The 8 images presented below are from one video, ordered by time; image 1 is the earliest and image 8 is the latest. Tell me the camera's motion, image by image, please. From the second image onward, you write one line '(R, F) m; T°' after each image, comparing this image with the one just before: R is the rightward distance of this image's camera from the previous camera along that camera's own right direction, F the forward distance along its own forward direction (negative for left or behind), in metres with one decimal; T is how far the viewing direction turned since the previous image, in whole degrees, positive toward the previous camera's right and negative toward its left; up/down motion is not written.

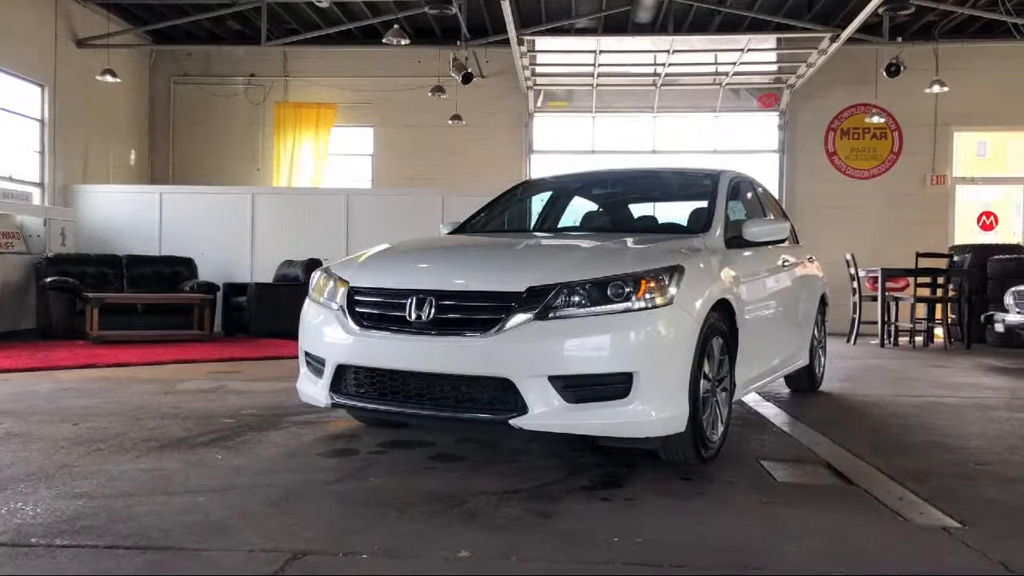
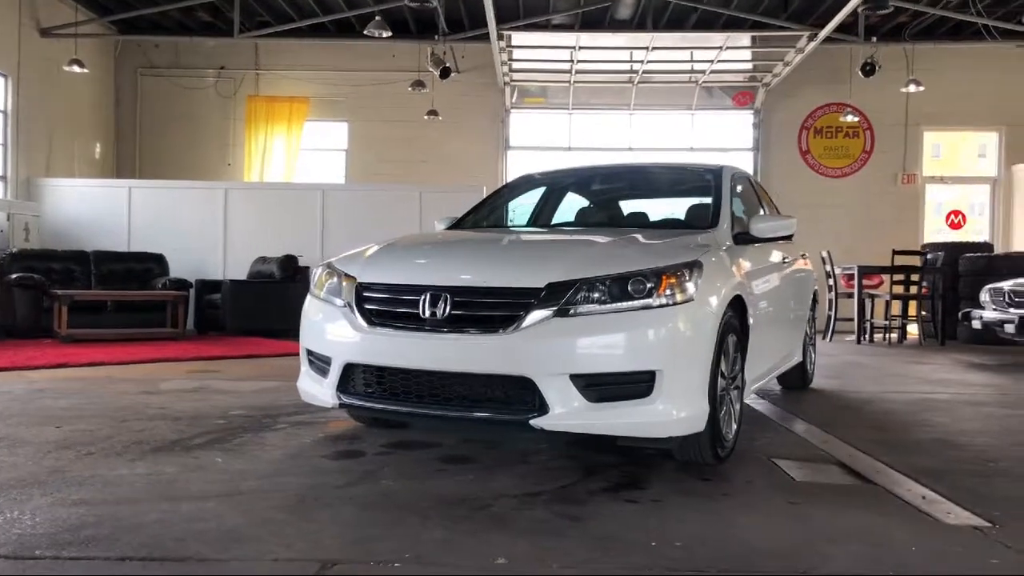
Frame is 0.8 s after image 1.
(-0.2, +0.1) m; +2°
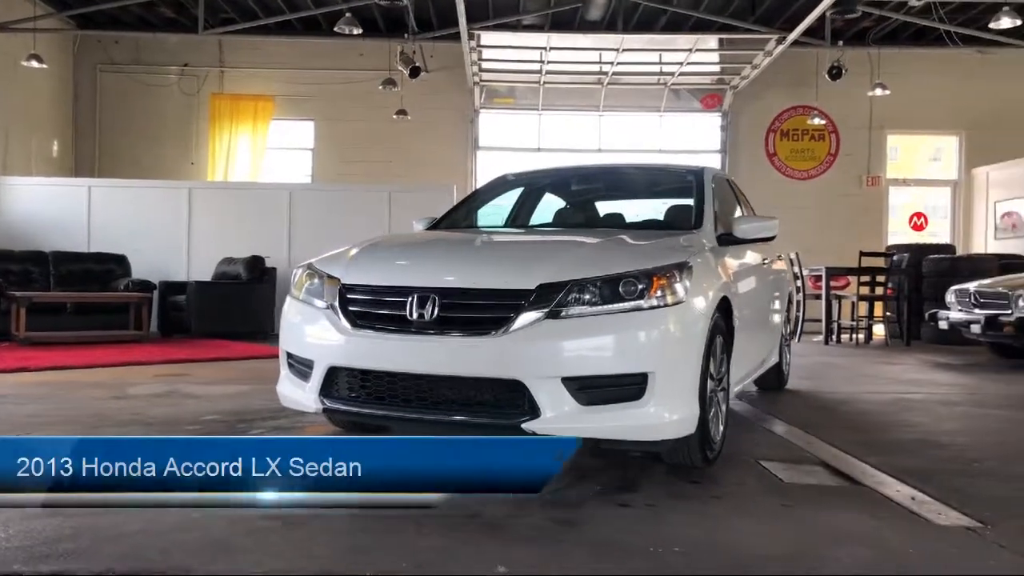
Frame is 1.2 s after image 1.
(-0.1, +0.1) m; +2°
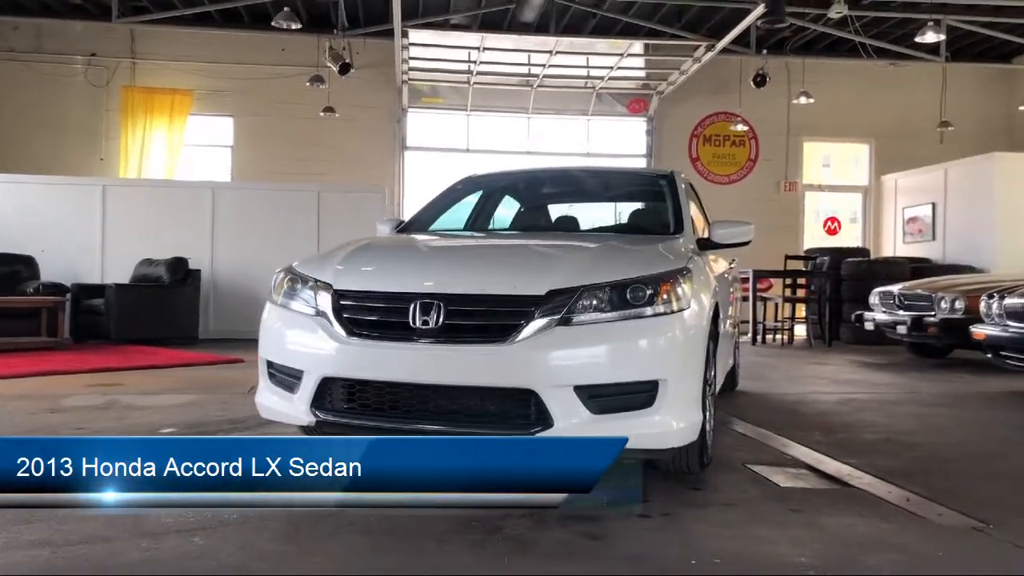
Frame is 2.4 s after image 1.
(-0.3, +0.1) m; +6°
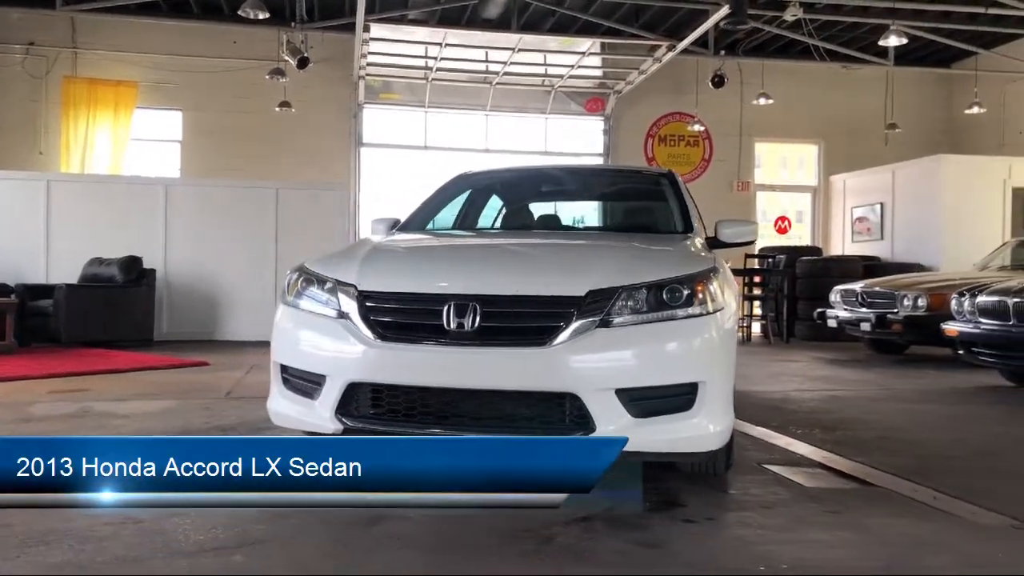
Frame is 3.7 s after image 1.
(-0.3, +0.1) m; +4°
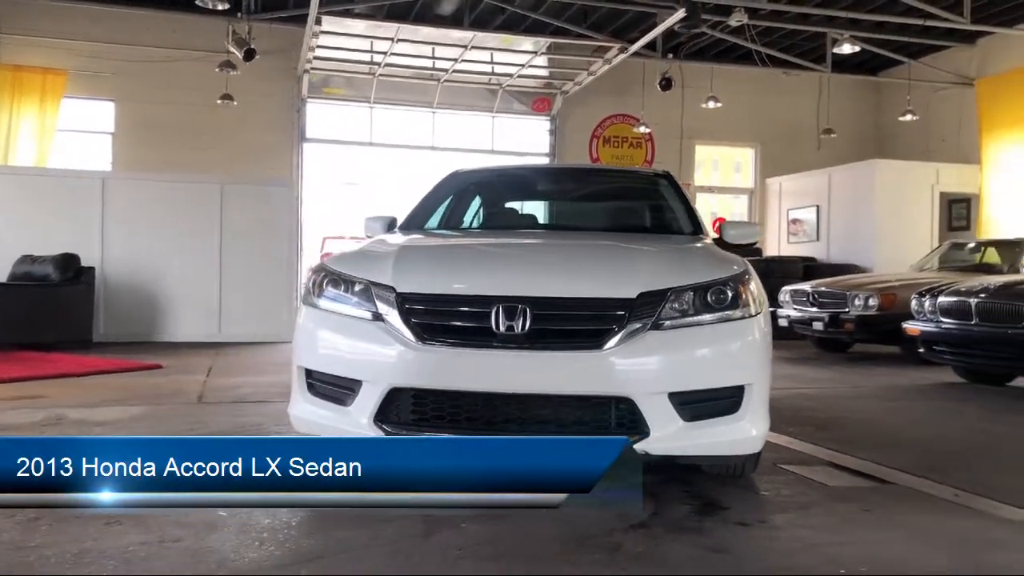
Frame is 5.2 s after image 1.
(-0.4, +0.1) m; +5°
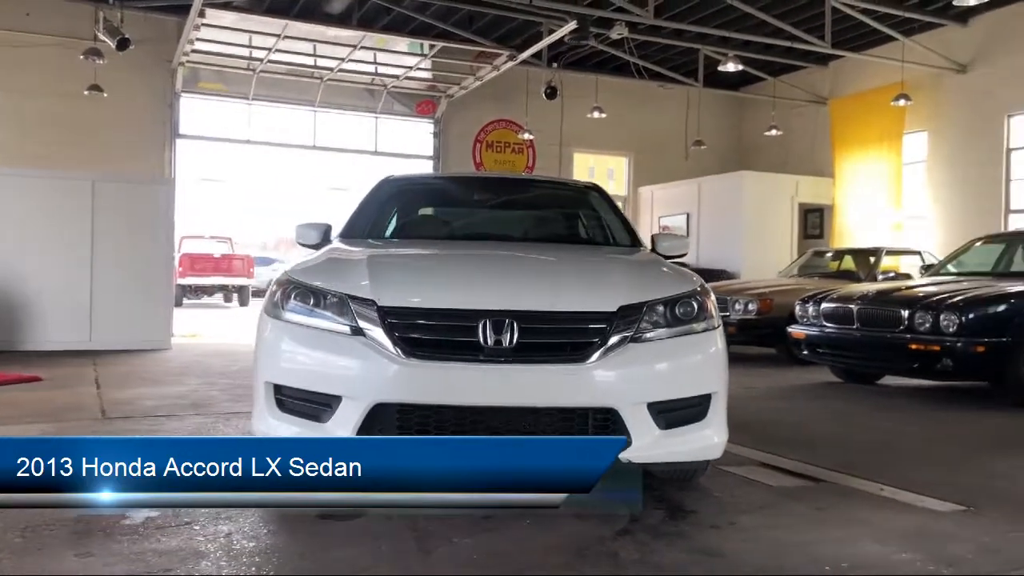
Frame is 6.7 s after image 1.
(-0.4, 0.0) m; +10°
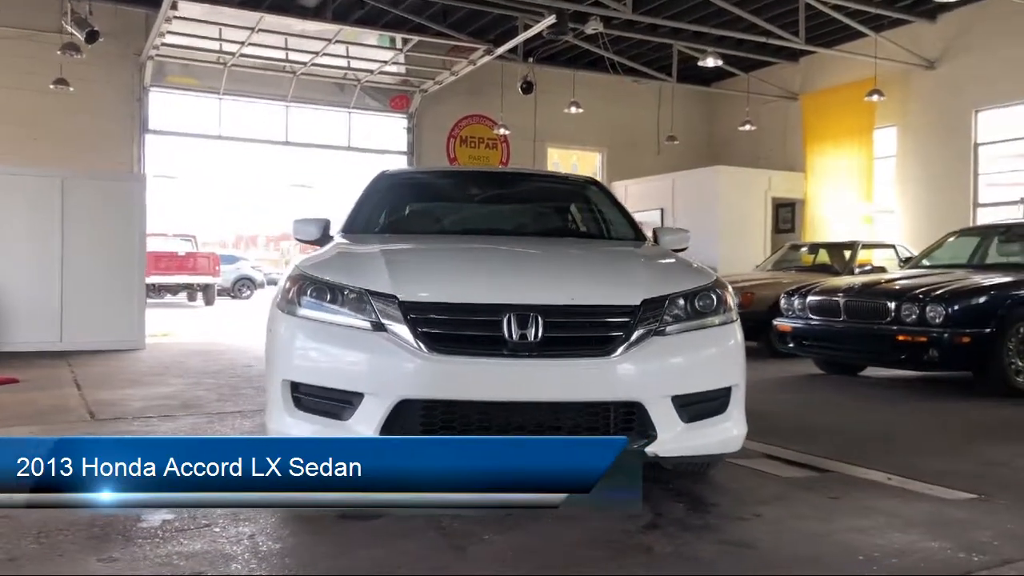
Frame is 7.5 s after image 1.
(-0.2, 0.0) m; +2°
